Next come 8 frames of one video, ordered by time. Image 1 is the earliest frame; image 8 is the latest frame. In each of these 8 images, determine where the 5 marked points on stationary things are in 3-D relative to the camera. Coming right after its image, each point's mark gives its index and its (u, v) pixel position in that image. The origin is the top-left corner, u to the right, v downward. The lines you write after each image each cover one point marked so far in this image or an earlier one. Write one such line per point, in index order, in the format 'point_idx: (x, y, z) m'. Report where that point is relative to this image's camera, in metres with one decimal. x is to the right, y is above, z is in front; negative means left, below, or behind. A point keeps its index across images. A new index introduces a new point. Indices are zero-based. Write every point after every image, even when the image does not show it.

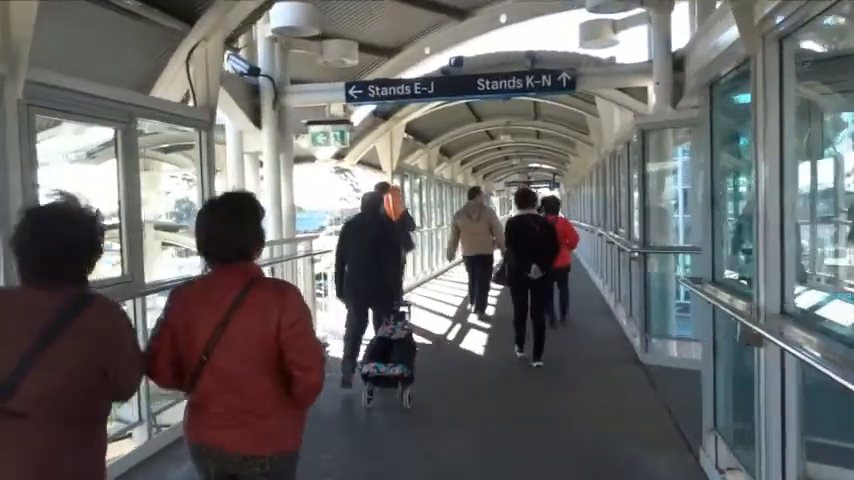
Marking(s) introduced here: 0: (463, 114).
0: (+0.9, +3.1, +16.8) m
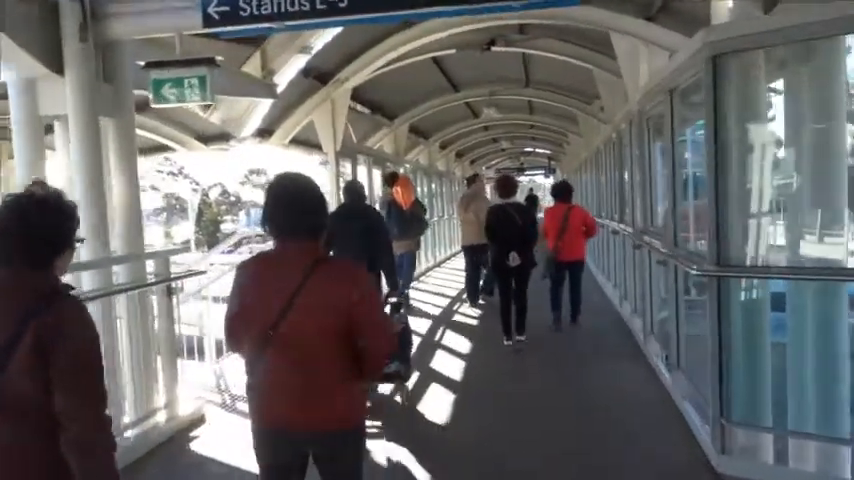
0: (+0.1, +3.1, +13.1) m
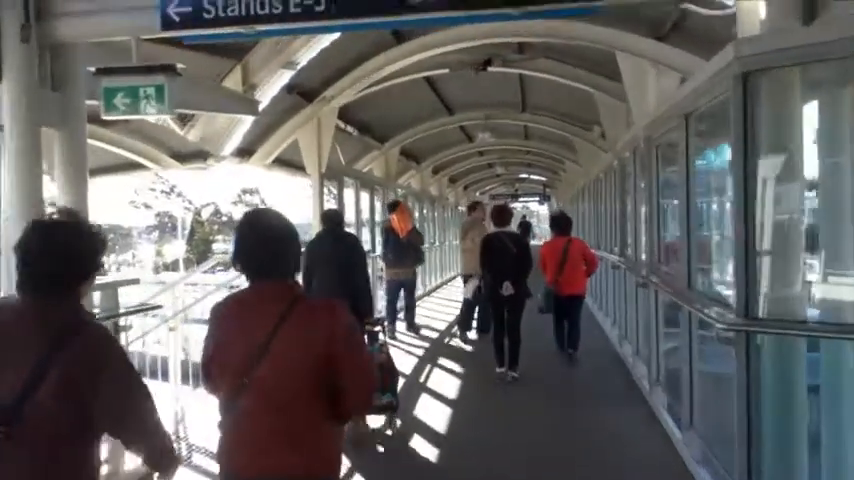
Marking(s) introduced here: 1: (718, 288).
0: (0.0, +2.6, +12.6) m
1: (+2.2, -0.3, +5.1) m
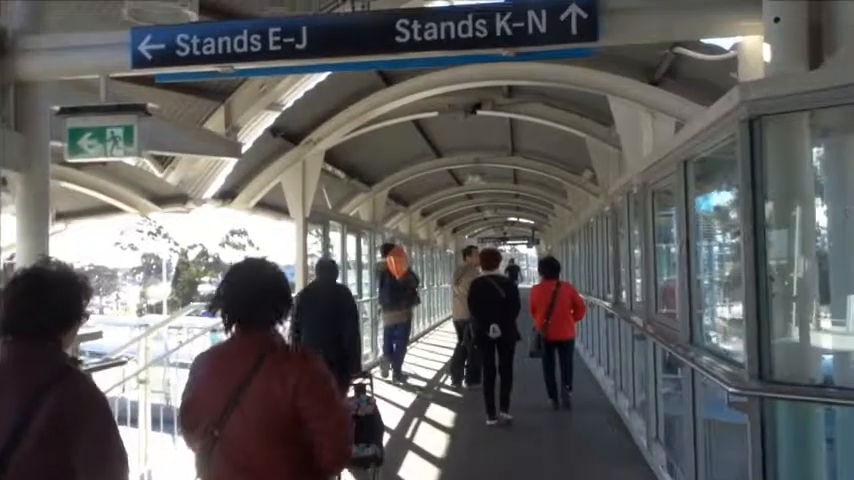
0: (-0.2, +1.7, +12.4) m
1: (+2.0, -0.7, +4.7) m
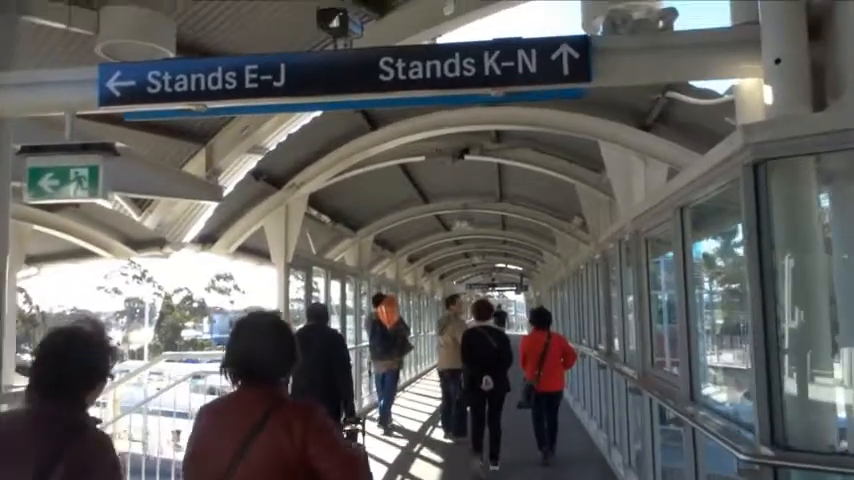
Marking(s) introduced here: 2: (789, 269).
0: (-0.5, +0.9, +12.2) m
1: (+1.9, -1.0, +4.4) m
2: (+1.9, -0.1, +3.6) m
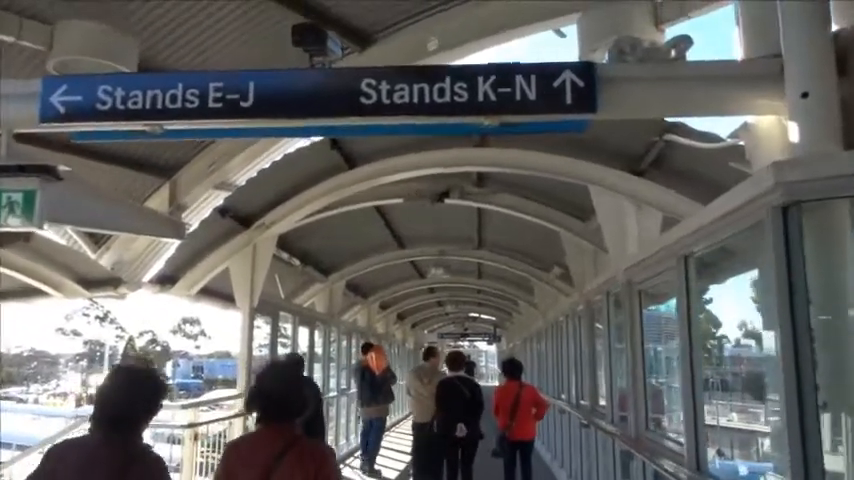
0: (-0.9, +0.1, +11.7) m
1: (+1.8, -1.3, +3.9) m
2: (+1.8, -0.4, +3.2) m
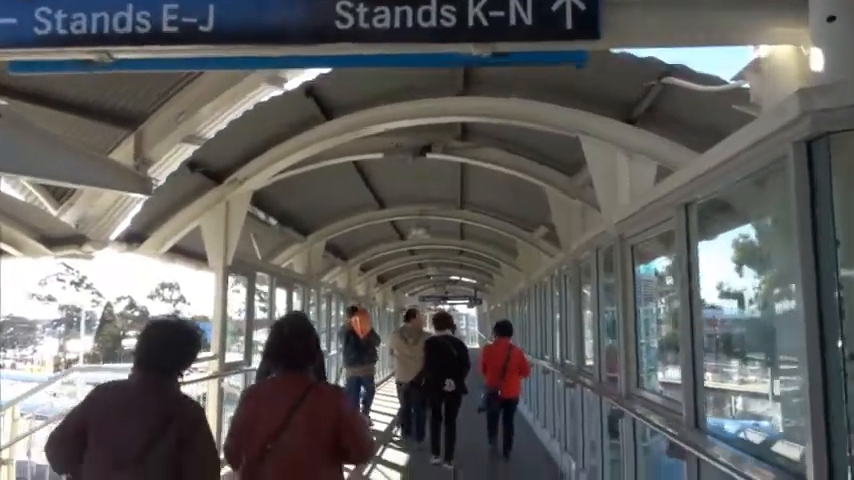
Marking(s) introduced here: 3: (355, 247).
0: (-1.2, +0.8, +11.3) m
1: (+1.7, -1.1, +3.7) m
2: (+1.7, -0.1, +2.9) m
3: (-1.8, -0.2, +17.2) m
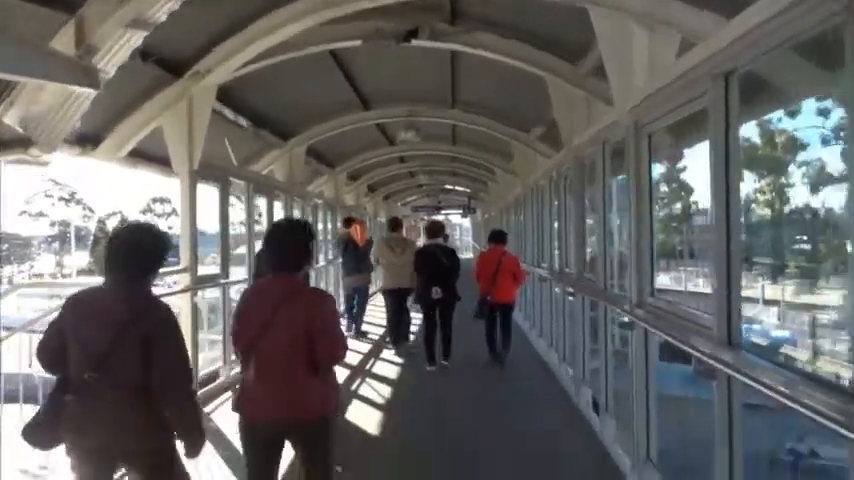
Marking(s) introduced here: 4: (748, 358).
0: (-1.4, +2.3, +10.3) m
1: (+1.6, -0.5, +3.1) m
2: (+1.6, +0.3, +2.1) m
3: (-2.0, +2.1, +16.3) m
4: (+1.6, -0.6, +3.4) m
